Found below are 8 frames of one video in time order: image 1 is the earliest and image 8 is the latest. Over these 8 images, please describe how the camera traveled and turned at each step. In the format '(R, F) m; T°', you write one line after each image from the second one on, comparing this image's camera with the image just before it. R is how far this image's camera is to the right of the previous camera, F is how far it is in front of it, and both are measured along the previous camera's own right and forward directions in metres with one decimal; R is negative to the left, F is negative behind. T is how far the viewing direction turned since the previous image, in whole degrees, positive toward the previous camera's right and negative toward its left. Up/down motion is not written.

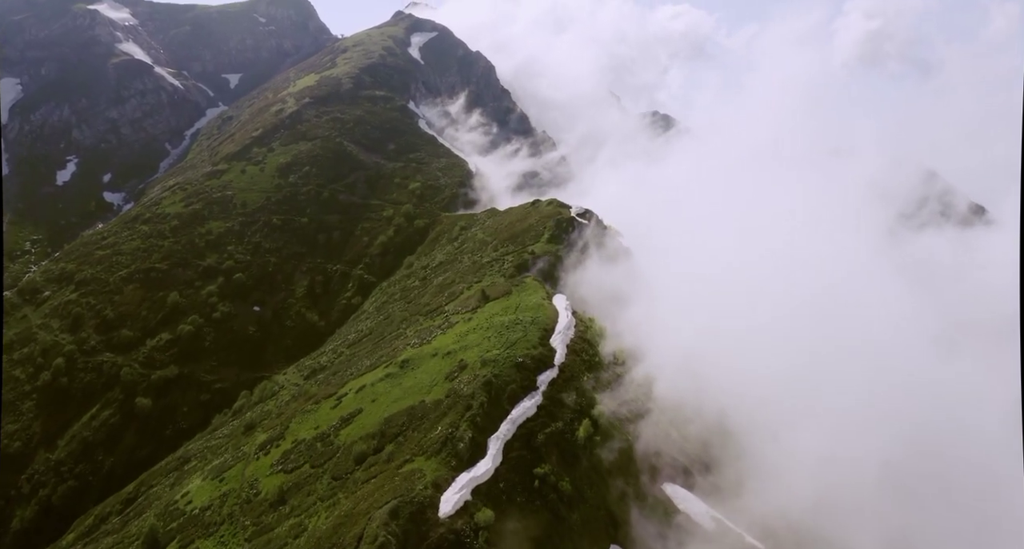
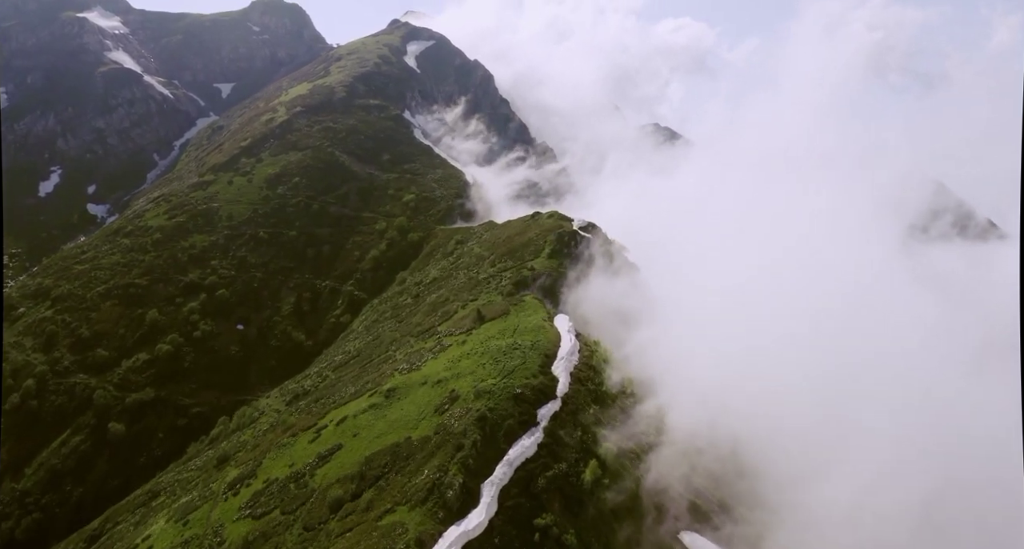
(+0.2, +7.0) m; 0°
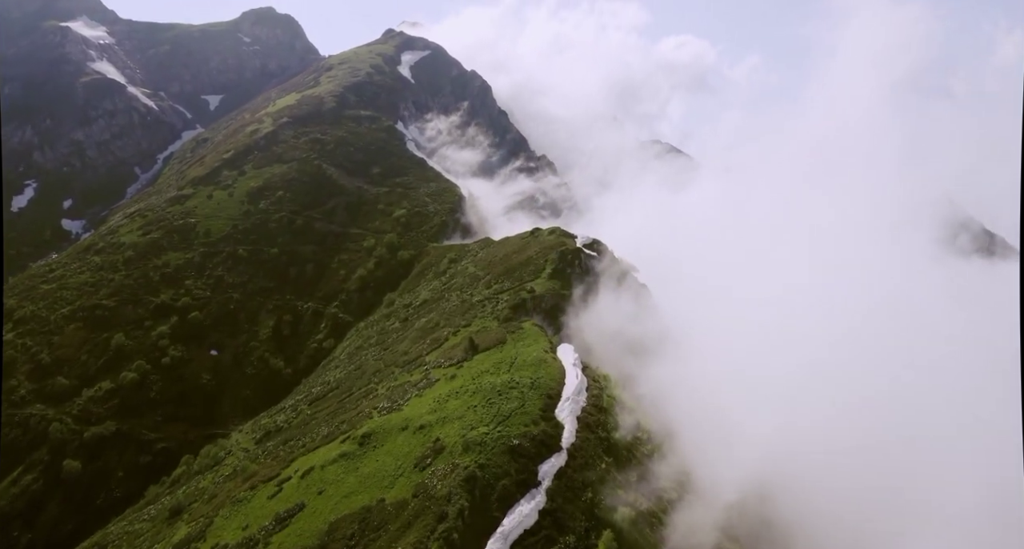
(+0.2, +9.7) m; 0°
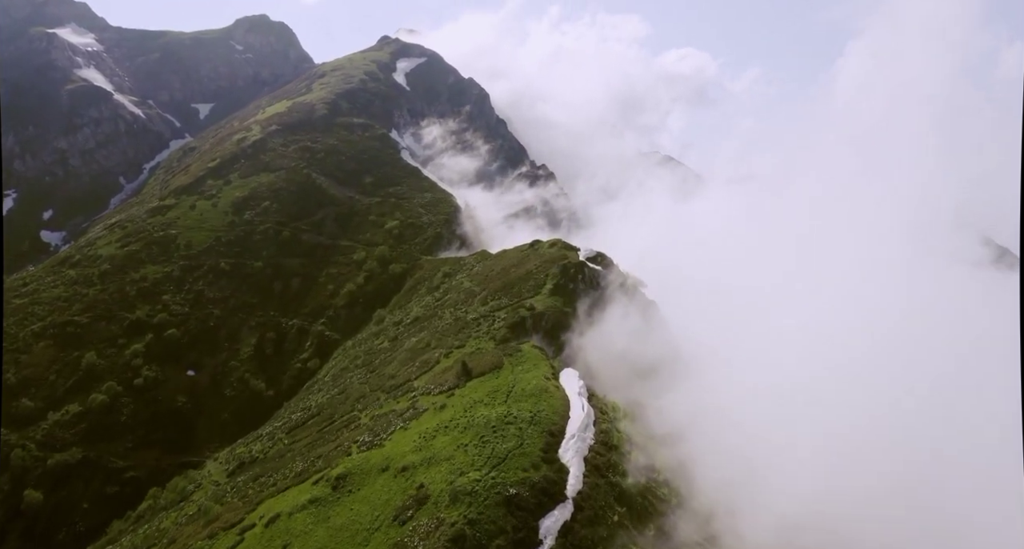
(+0.2, +7.1) m; 0°
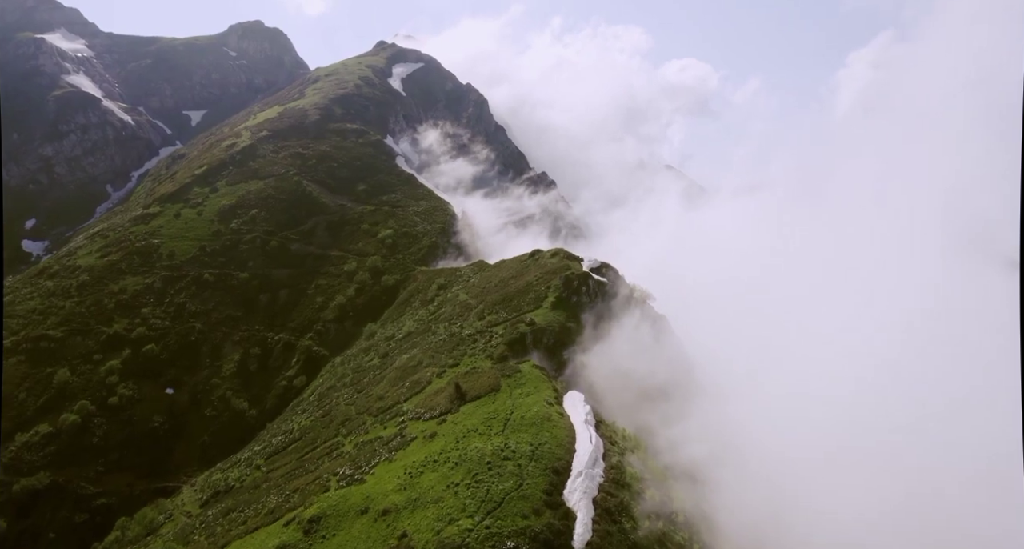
(+0.1, +5.9) m; 0°
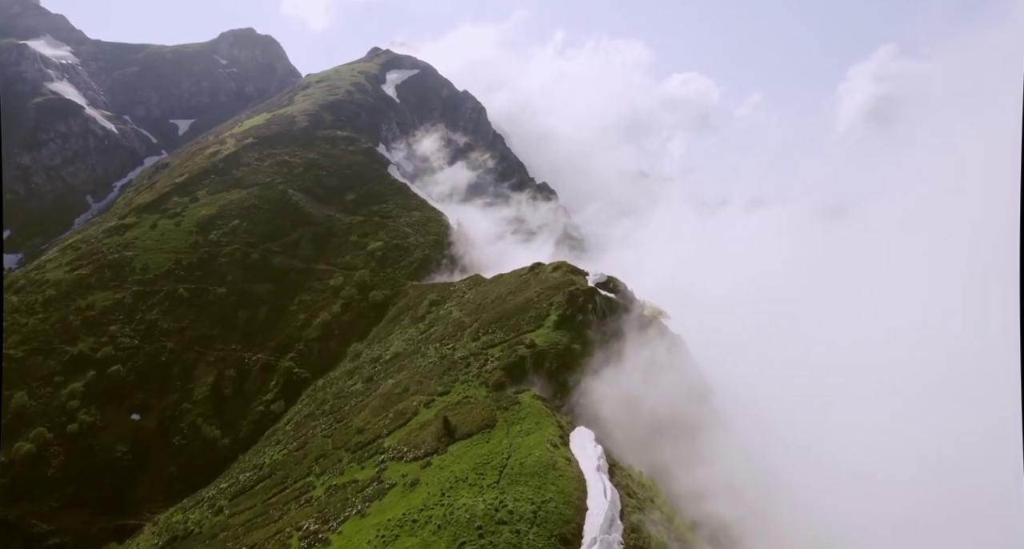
(+0.1, +8.0) m; 0°
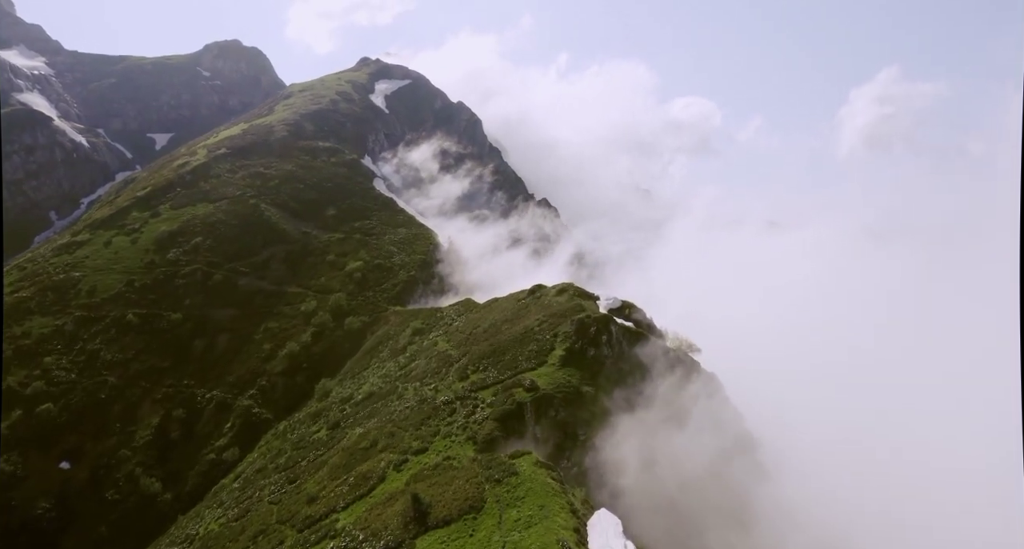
(+0.2, +12.9) m; 0°
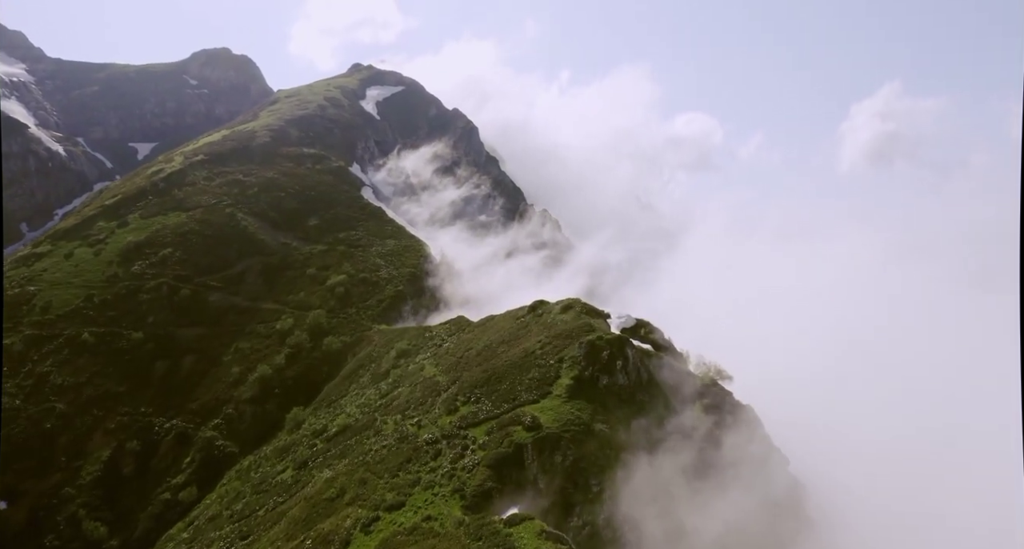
(+0.1, +8.8) m; 0°
